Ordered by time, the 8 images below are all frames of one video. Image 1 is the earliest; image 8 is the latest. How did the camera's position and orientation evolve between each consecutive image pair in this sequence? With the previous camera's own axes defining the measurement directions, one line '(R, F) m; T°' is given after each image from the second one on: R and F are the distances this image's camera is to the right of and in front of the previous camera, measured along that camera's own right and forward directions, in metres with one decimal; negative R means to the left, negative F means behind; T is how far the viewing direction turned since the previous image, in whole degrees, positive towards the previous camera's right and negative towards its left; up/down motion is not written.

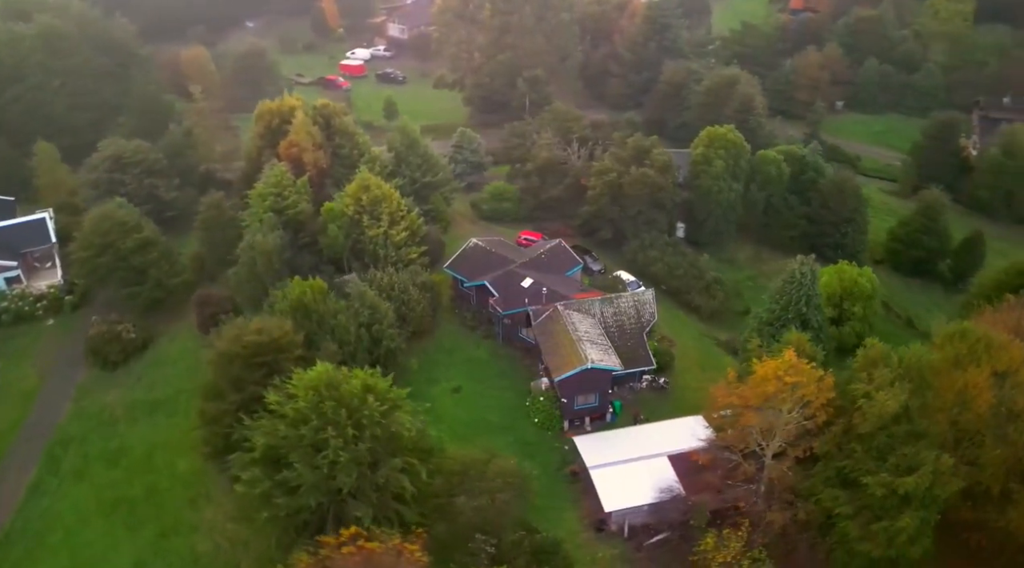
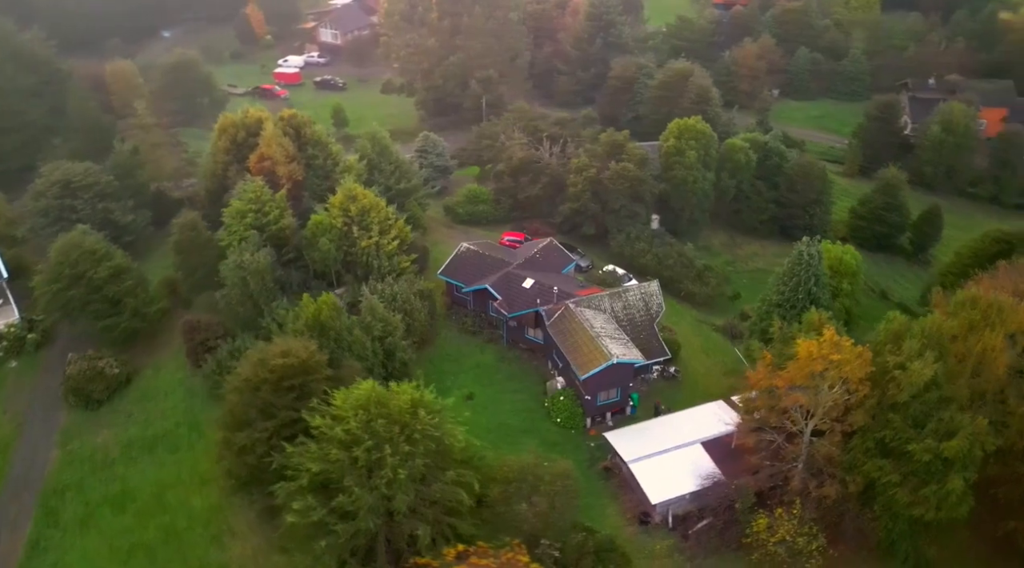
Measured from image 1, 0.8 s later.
(-4.6, +0.5) m; +7°
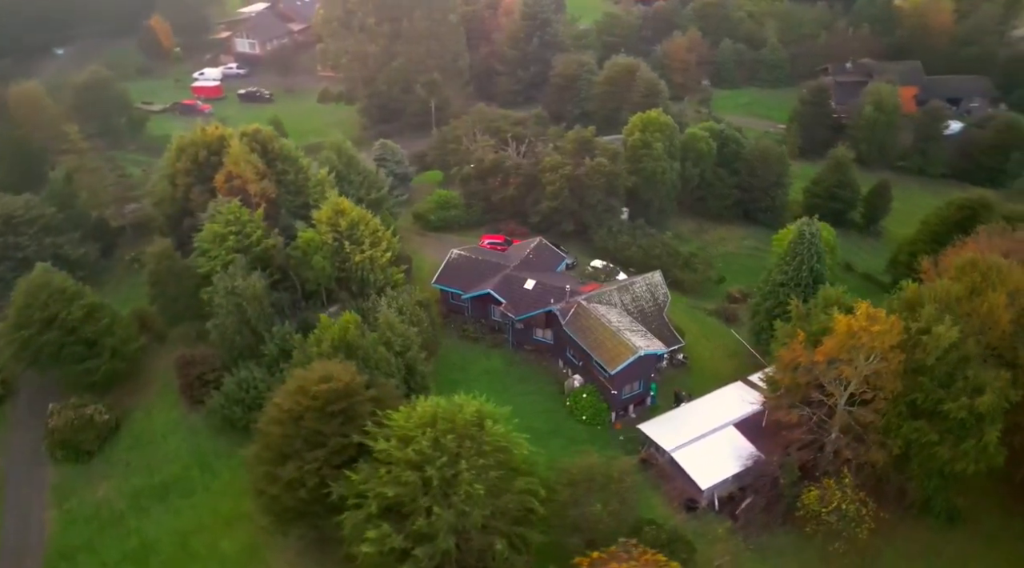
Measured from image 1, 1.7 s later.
(-5.4, +0.7) m; +8°
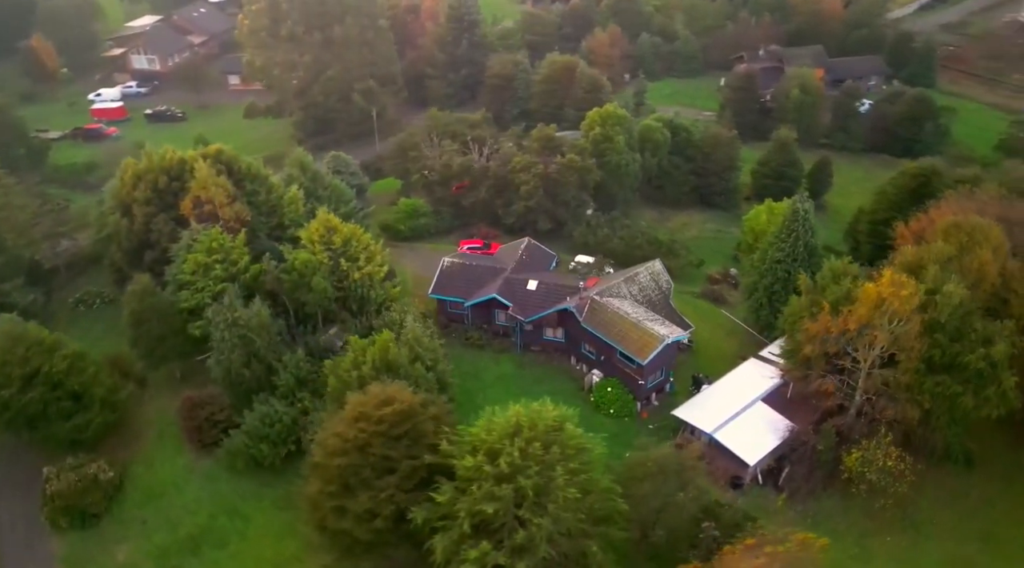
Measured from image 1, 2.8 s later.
(-6.1, +0.8) m; +9°
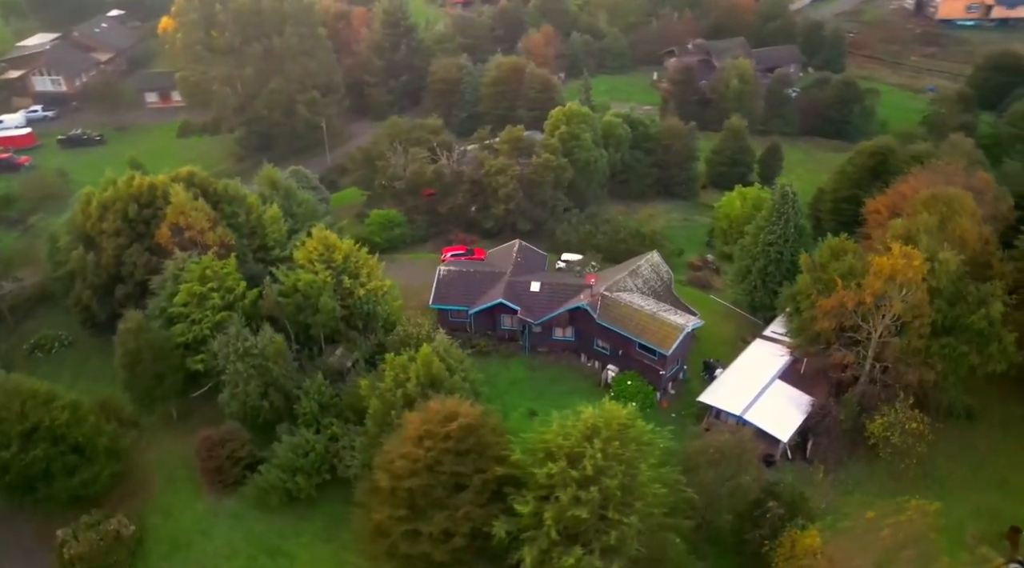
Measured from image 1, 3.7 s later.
(-5.3, +0.7) m; +8°
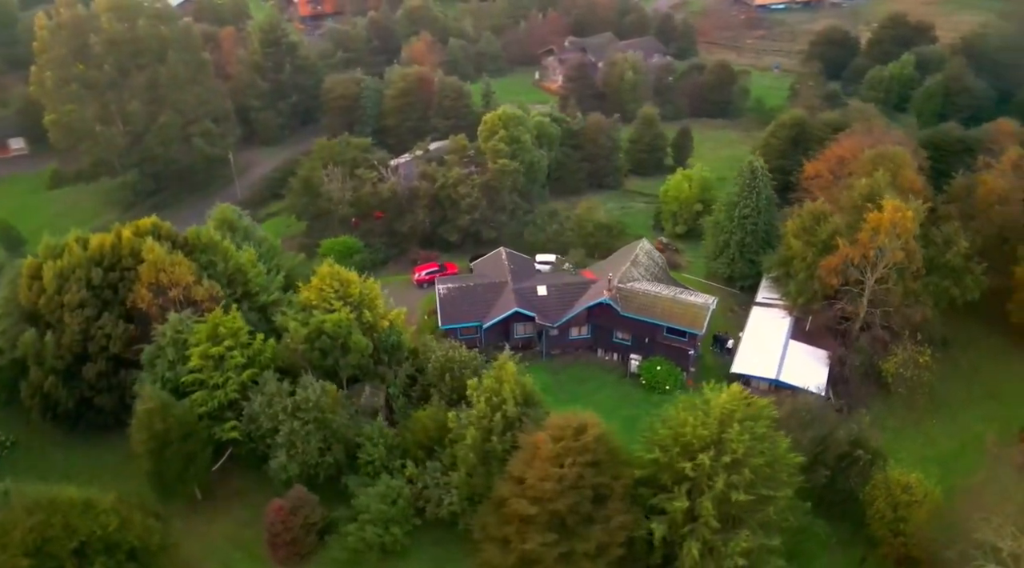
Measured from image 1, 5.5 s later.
(-9.4, +1.7) m; +14°
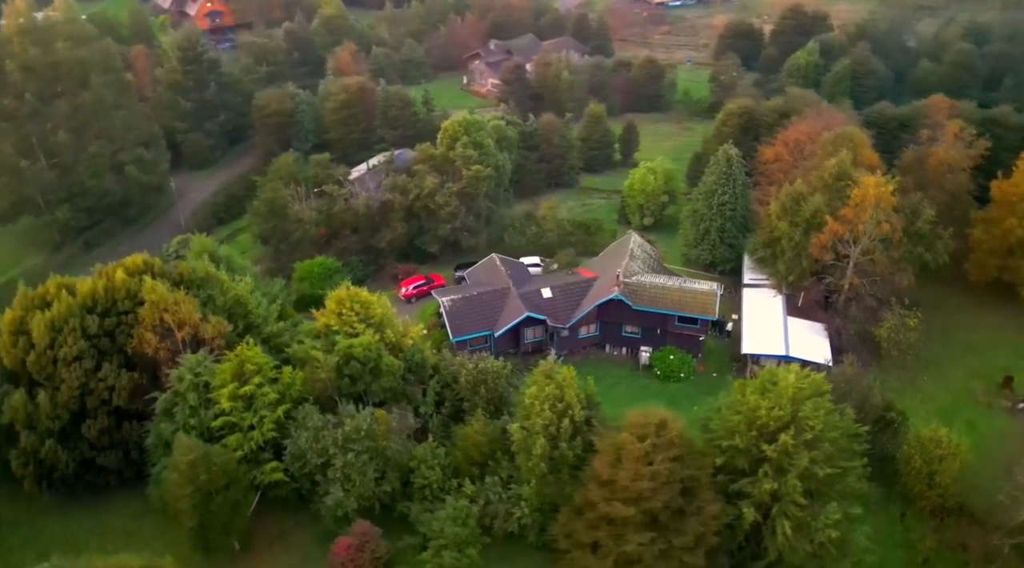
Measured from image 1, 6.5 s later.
(-5.8, +0.8) m; +8°
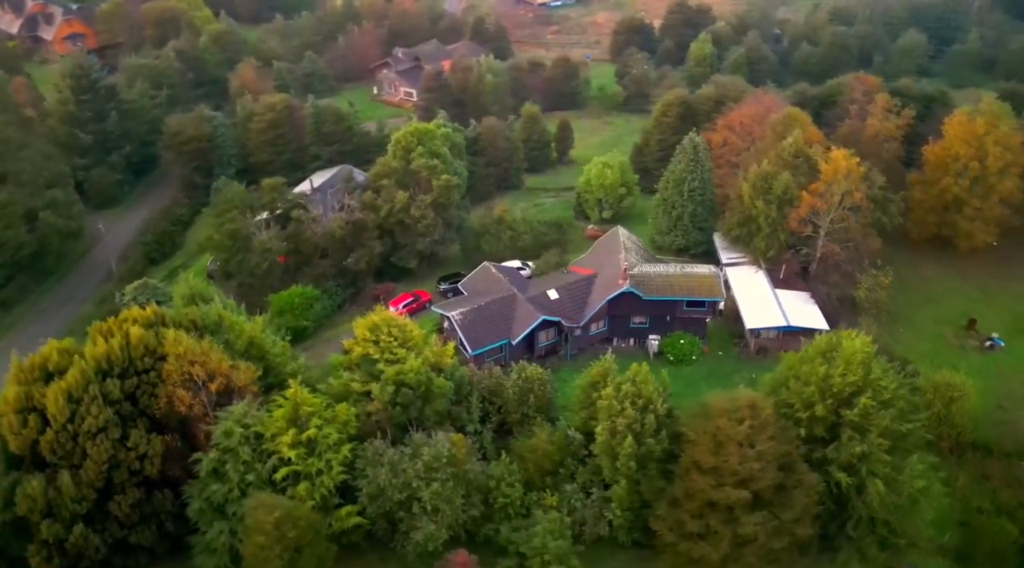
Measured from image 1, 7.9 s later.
(-7.2, +1.2) m; +10°
